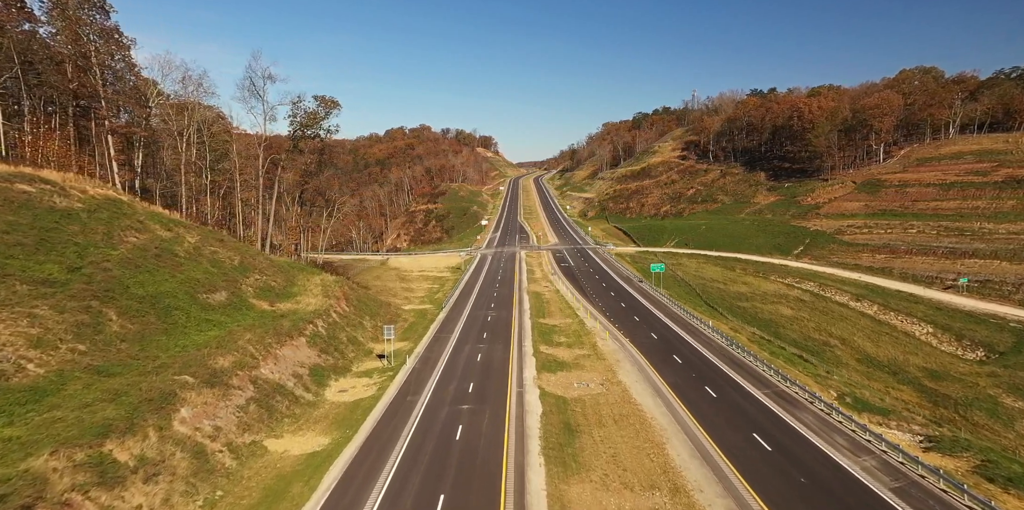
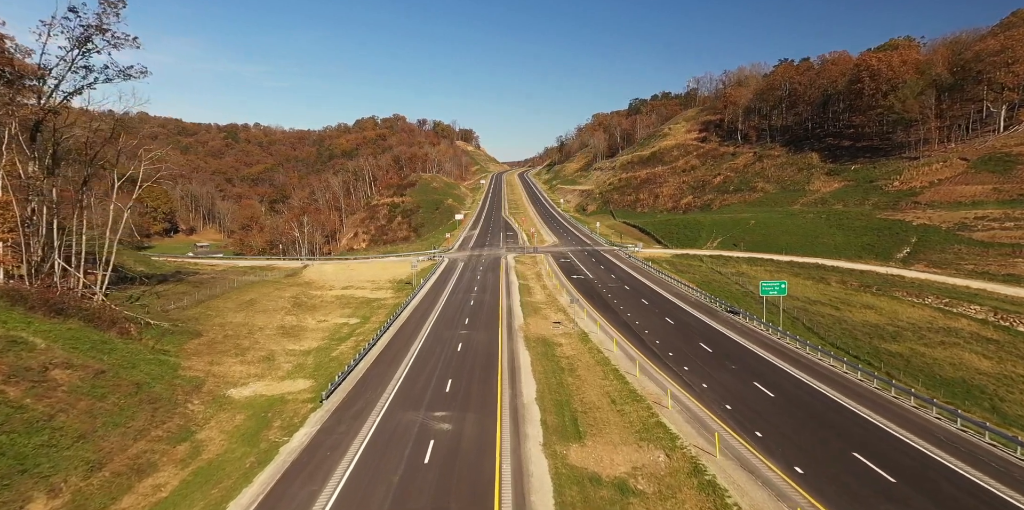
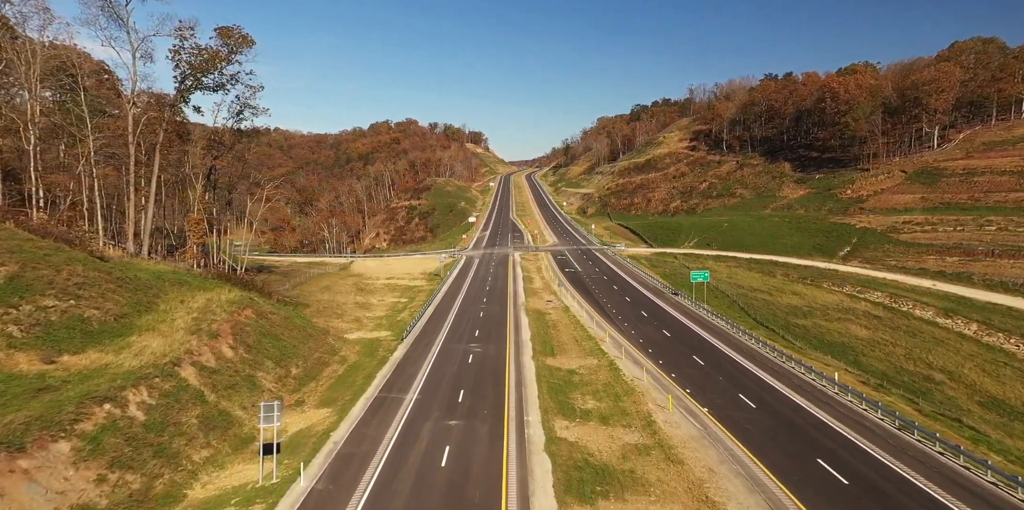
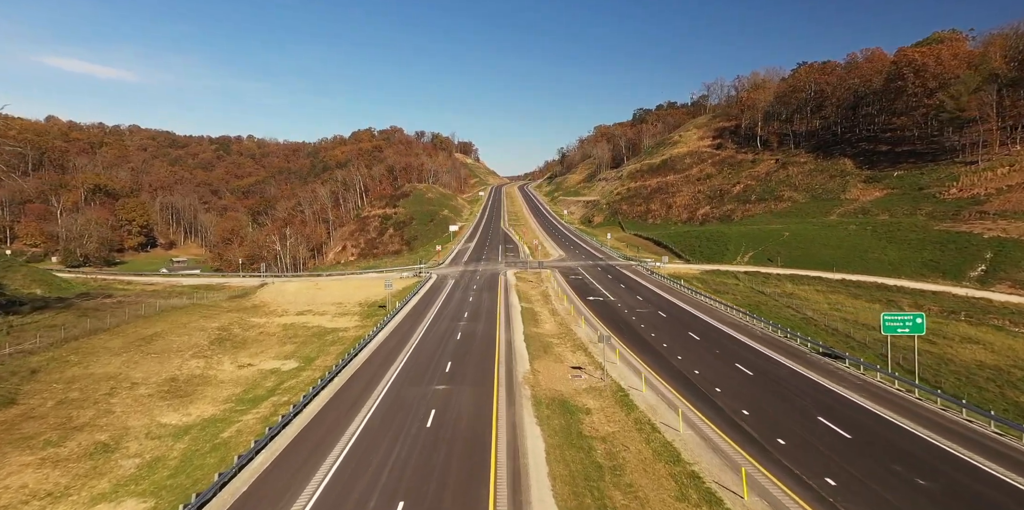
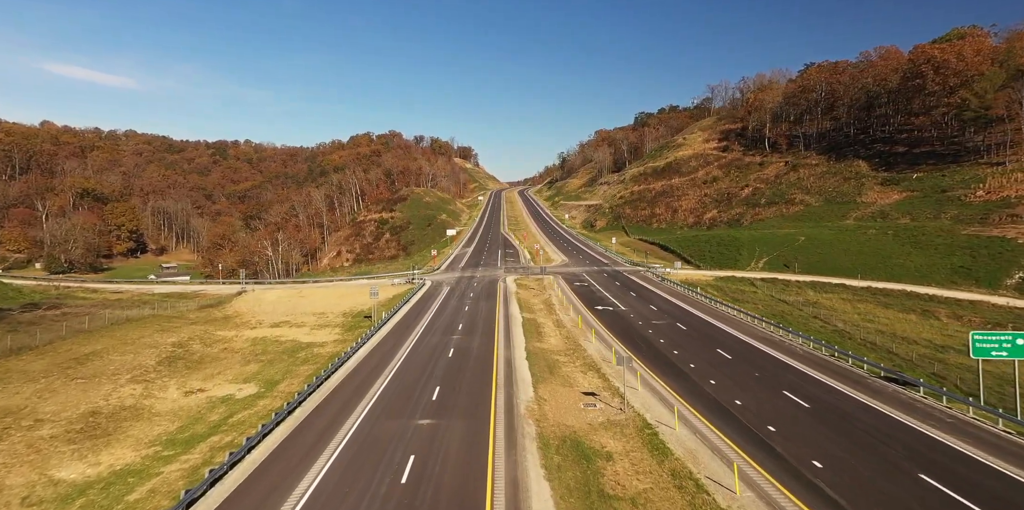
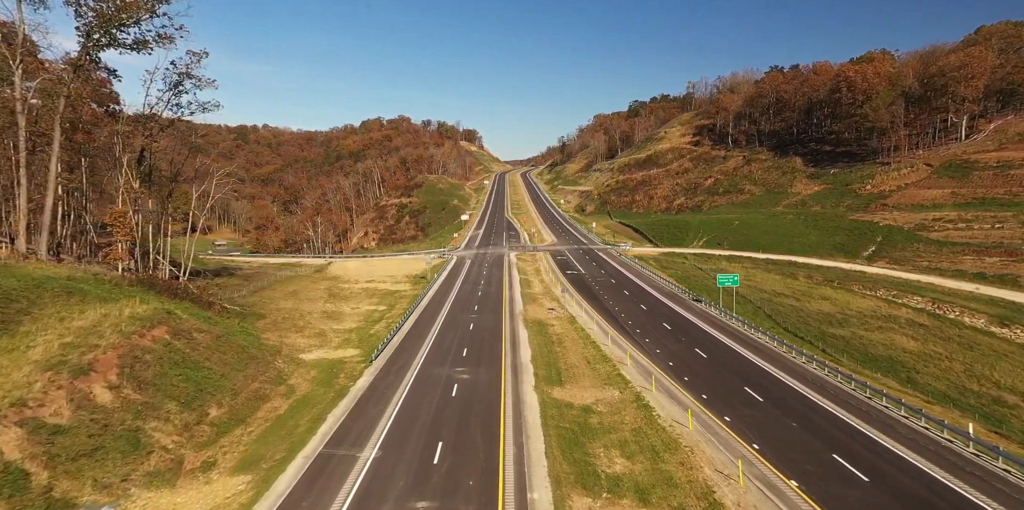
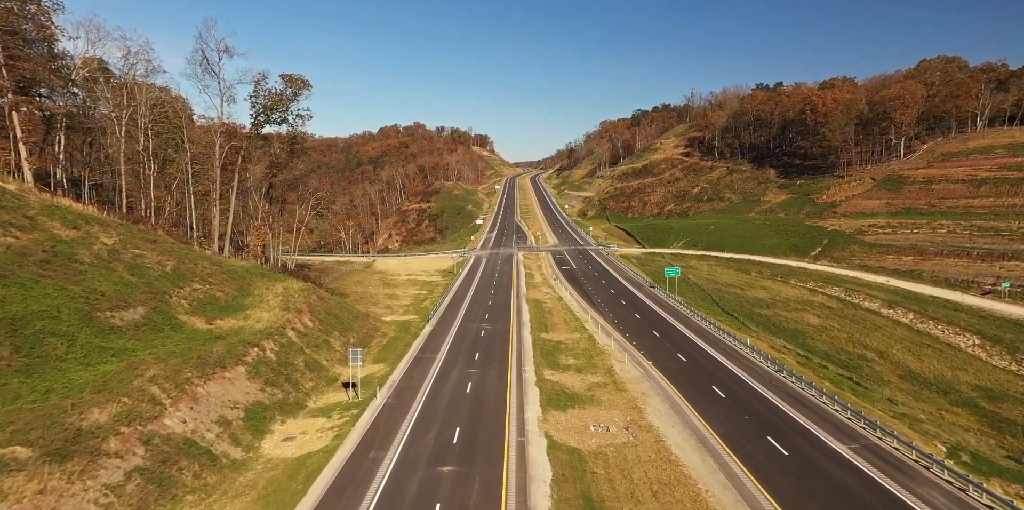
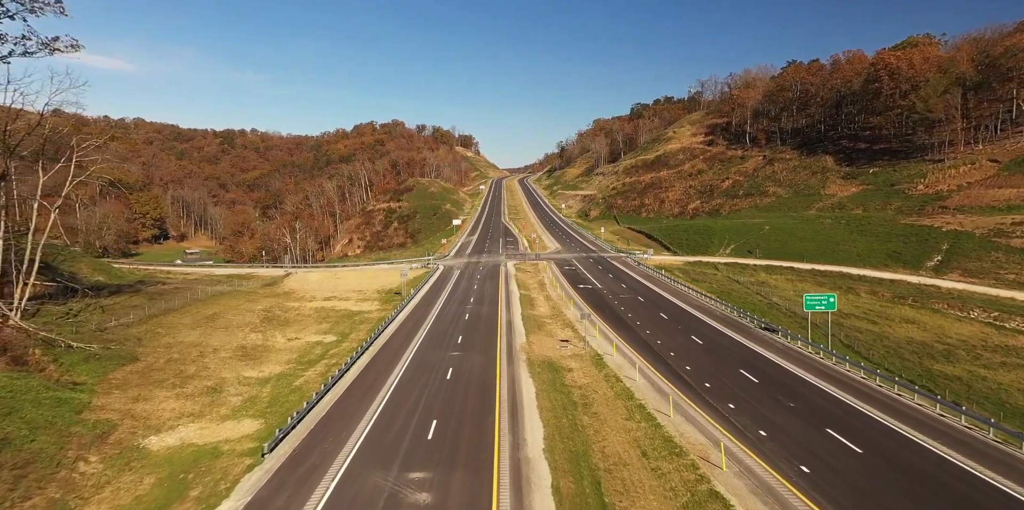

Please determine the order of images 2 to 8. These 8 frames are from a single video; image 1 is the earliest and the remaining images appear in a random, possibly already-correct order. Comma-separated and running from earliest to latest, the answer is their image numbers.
7, 3, 6, 2, 8, 4, 5
